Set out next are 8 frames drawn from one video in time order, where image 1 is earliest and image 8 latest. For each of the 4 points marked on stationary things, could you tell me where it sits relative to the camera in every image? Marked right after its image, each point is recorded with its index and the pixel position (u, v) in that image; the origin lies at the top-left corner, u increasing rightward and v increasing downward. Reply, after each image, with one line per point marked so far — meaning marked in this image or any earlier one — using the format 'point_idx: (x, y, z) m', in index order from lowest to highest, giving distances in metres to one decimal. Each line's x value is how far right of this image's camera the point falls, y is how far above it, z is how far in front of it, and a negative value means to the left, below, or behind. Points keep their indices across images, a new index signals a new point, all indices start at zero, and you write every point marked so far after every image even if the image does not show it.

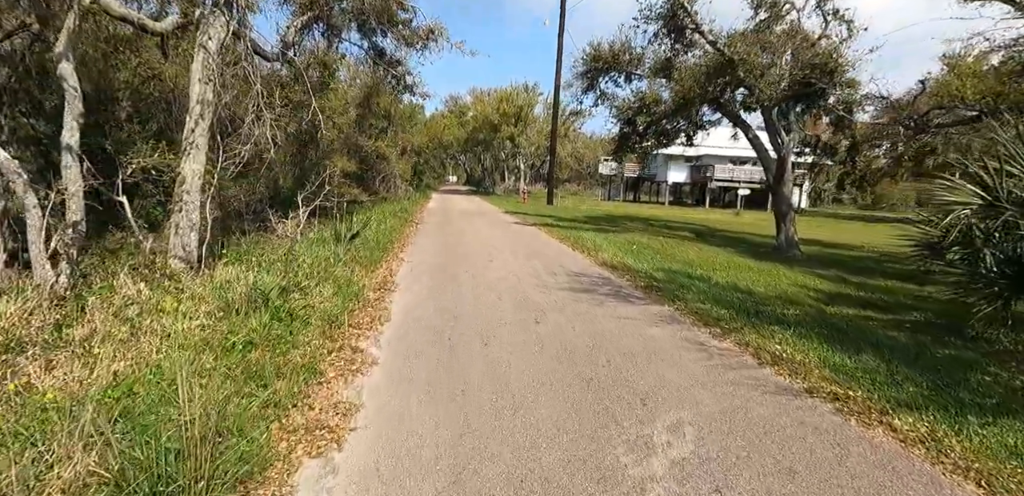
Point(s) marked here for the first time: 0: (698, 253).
0: (+4.7, -0.1, +14.2) m
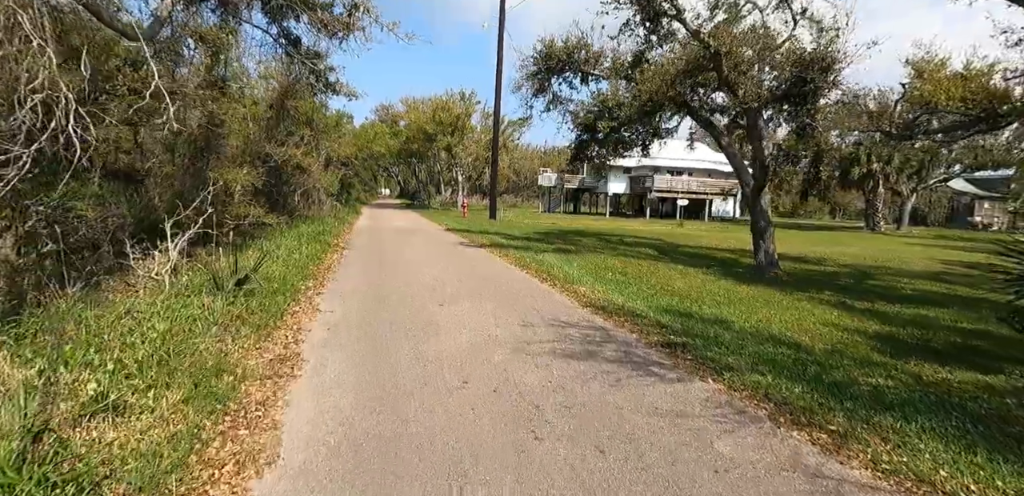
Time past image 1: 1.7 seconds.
0: (+3.7, -0.7, +12.0) m
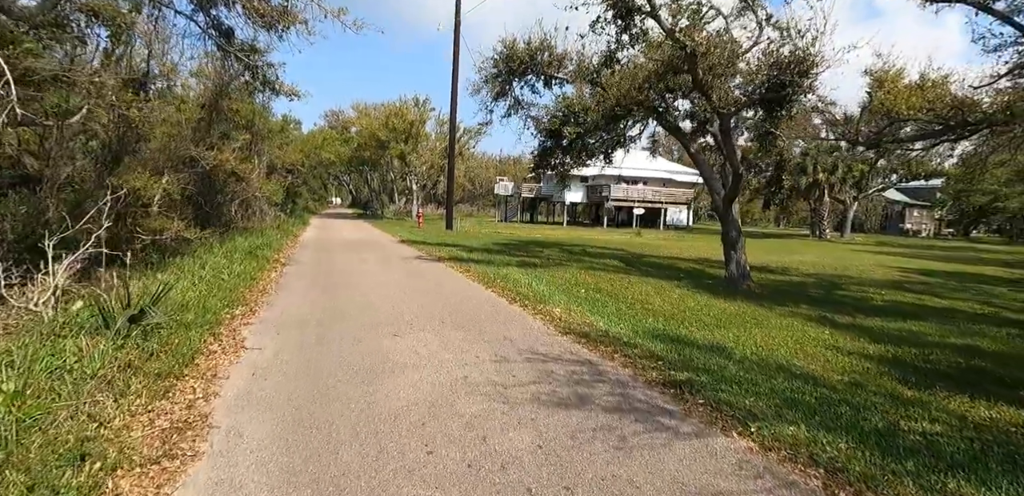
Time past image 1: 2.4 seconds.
0: (+3.0, -0.9, +11.2) m
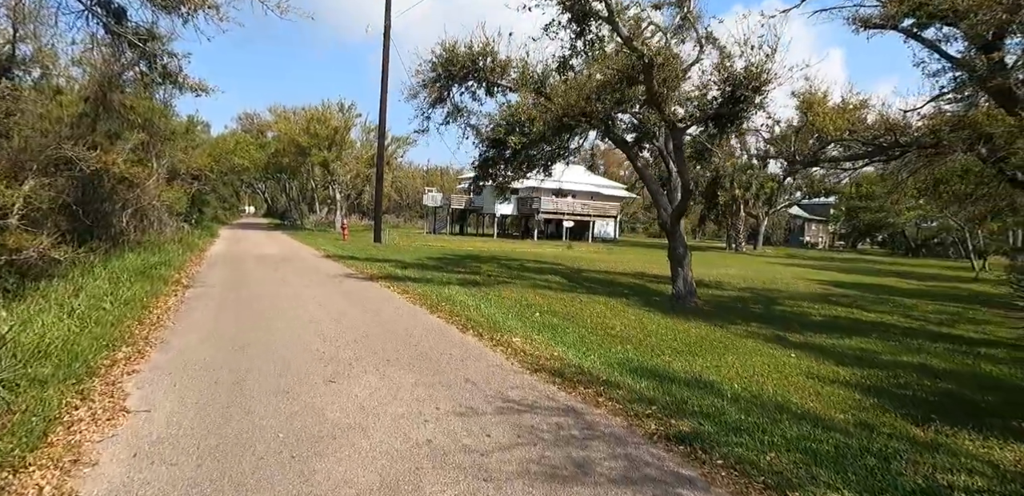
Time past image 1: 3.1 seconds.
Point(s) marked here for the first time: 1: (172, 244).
0: (+2.0, -1.2, +10.4) m
1: (-10.1, +0.1, +16.9) m
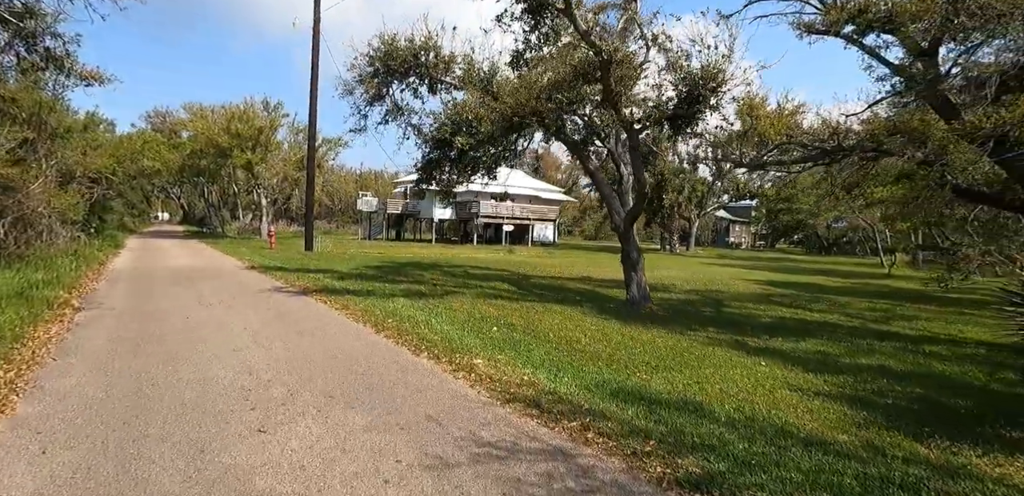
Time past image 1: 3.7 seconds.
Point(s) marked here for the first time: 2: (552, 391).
0: (+1.2, -1.4, +9.8) m
1: (-11.5, -0.2, +14.9) m
2: (+0.3, -1.4, +5.7) m
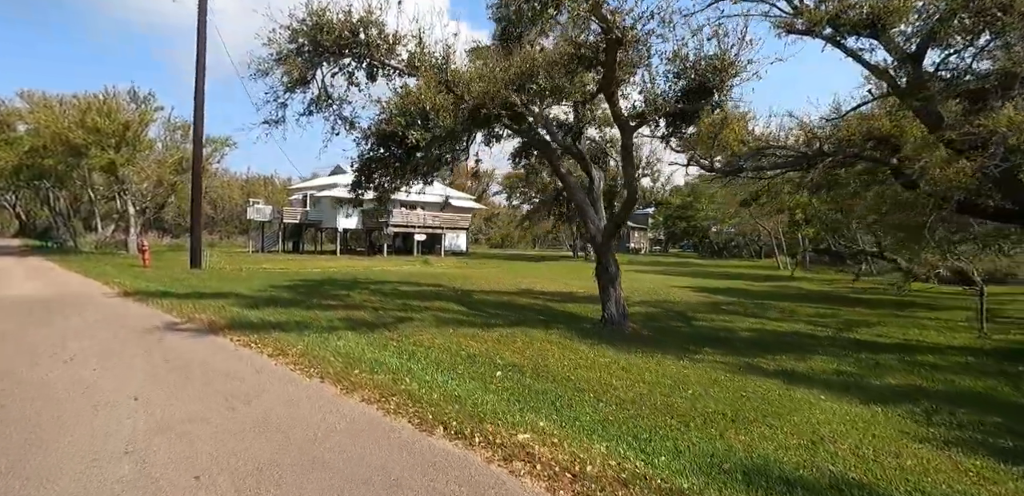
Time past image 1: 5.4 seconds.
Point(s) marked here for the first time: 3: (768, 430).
0: (+1.1, -1.6, +8.0) m
1: (-12.4, -0.8, +10.6) m
2: (+1.1, -1.6, +3.8) m
3: (+2.4, -1.7, +5.4) m
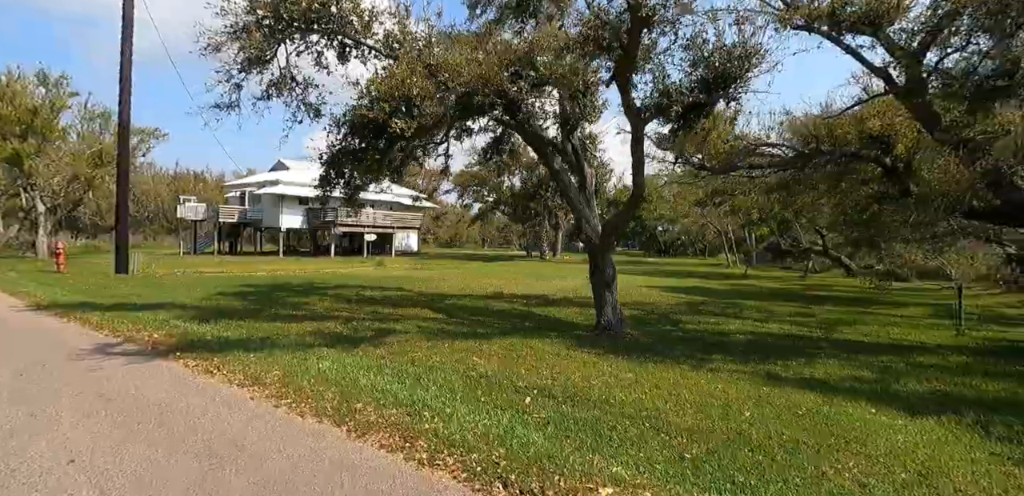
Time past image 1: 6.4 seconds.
0: (+1.3, -1.6, +7.1) m
1: (-12.4, -0.9, +8.3) m
2: (+1.7, -1.6, +2.9) m
3: (+2.9, -1.7, +4.7) m
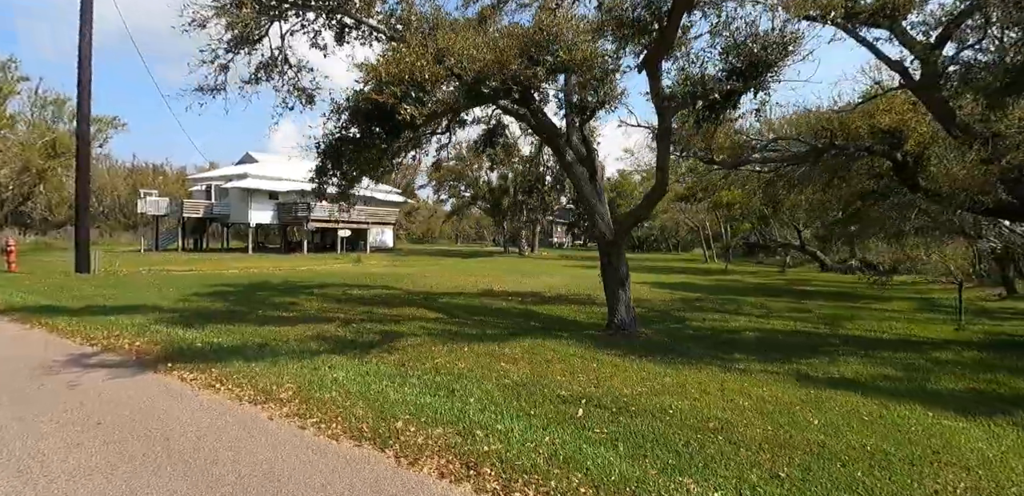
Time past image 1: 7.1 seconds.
0: (+1.7, -1.6, +6.6) m
1: (-12.0, -0.9, +6.9) m
2: (+2.4, -1.6, +2.5) m
3: (+3.4, -1.7, +4.3) m
